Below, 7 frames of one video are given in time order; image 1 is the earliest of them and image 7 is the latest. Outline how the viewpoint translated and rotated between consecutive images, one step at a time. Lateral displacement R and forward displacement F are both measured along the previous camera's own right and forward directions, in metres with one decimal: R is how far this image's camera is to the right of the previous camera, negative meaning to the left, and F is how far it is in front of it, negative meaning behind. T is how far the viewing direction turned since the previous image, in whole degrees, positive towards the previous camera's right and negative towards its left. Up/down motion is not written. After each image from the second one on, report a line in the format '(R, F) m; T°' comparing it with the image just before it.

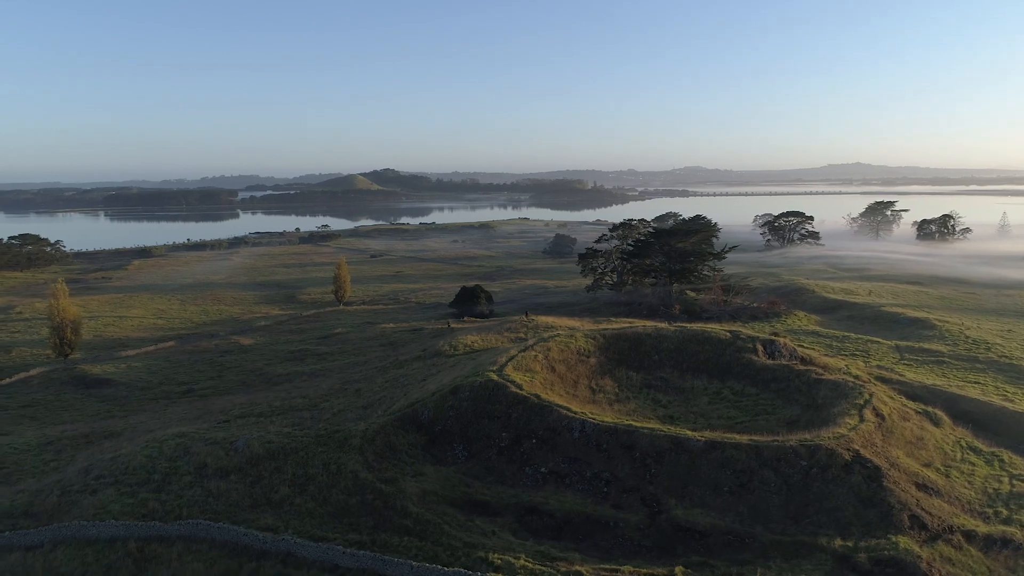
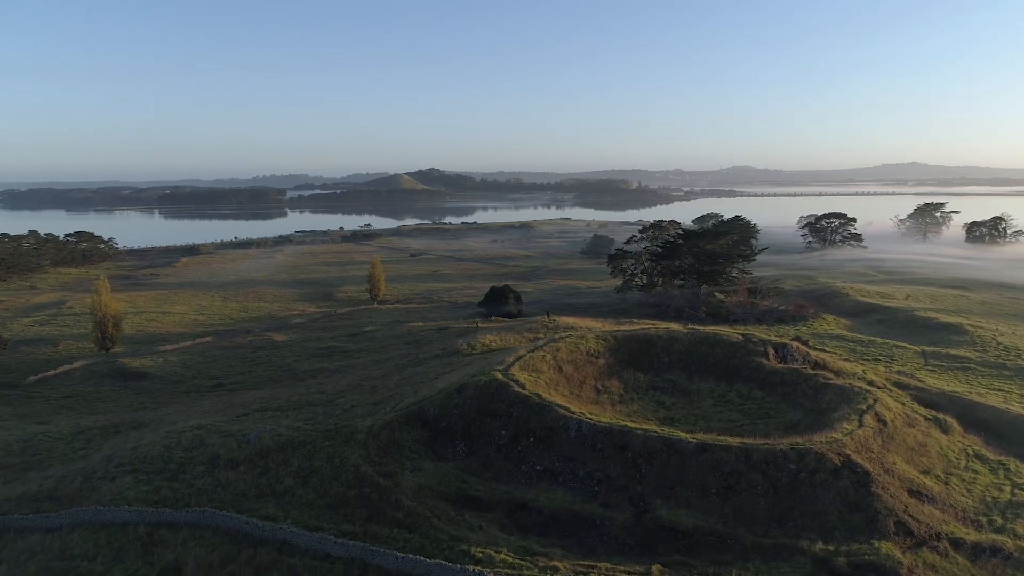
(+0.8, -0.2) m; -3°
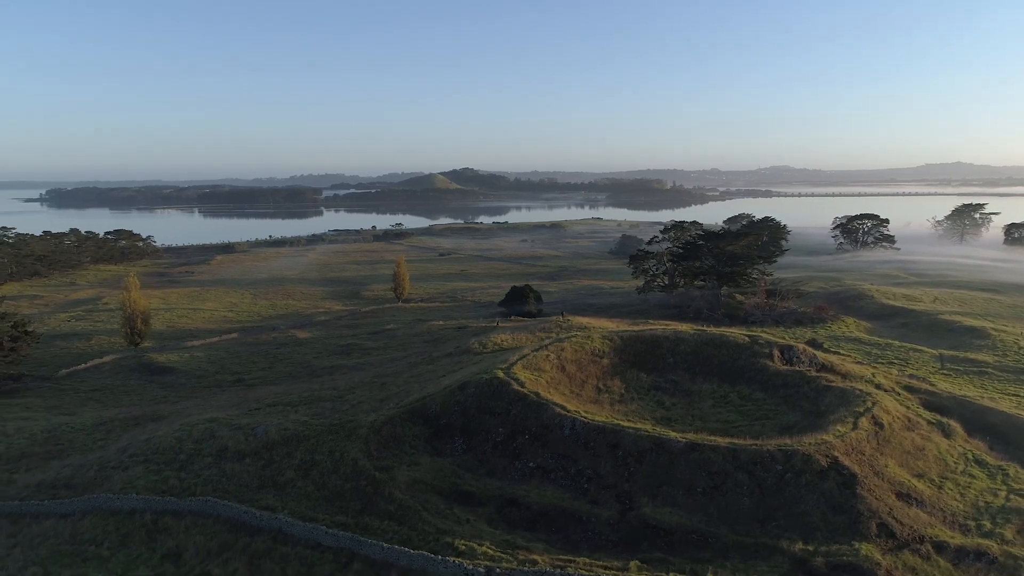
(+0.7, -0.2) m; -2°
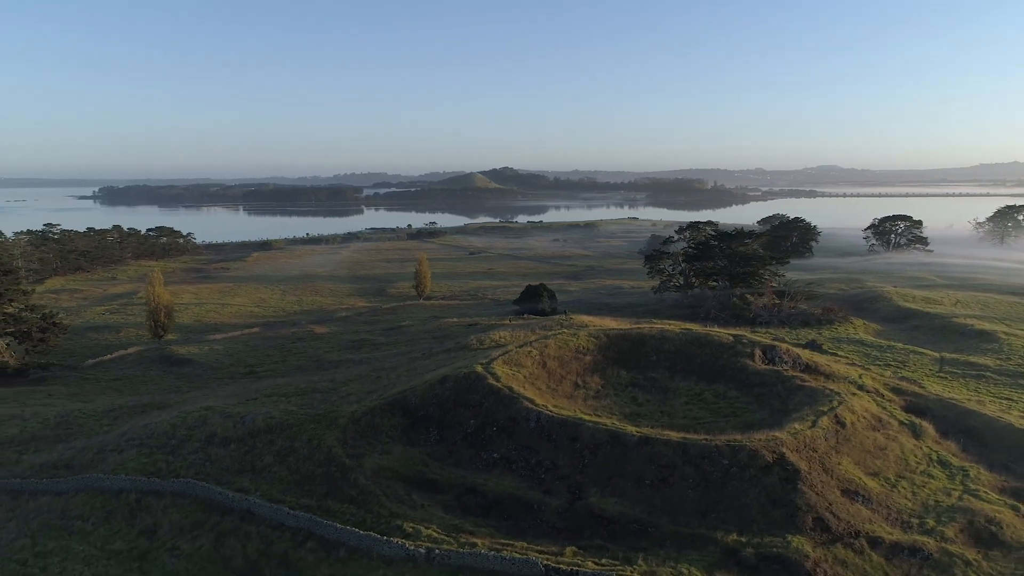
(+1.4, -0.4) m; -2°
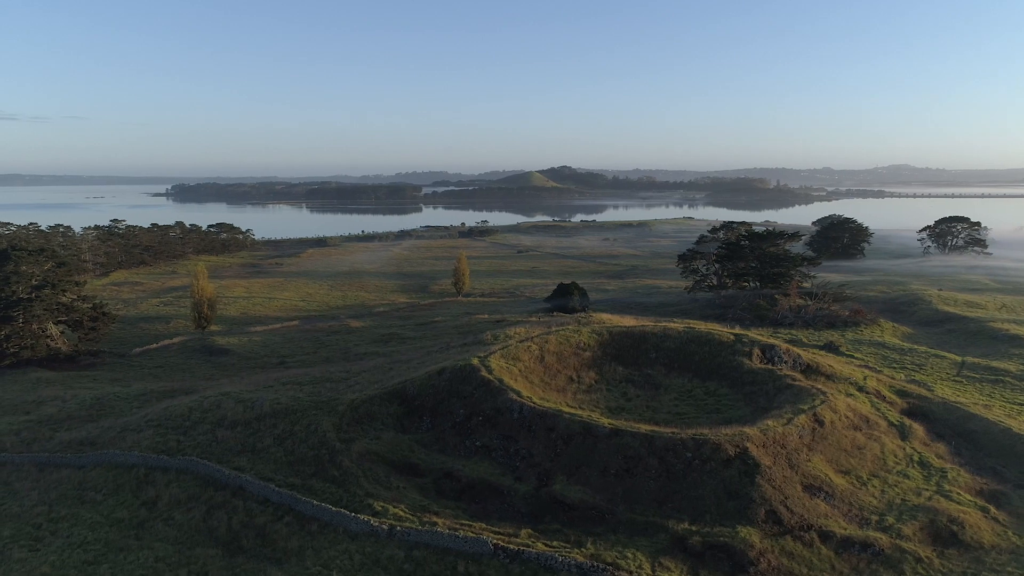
(+1.4, -0.4) m; -4°
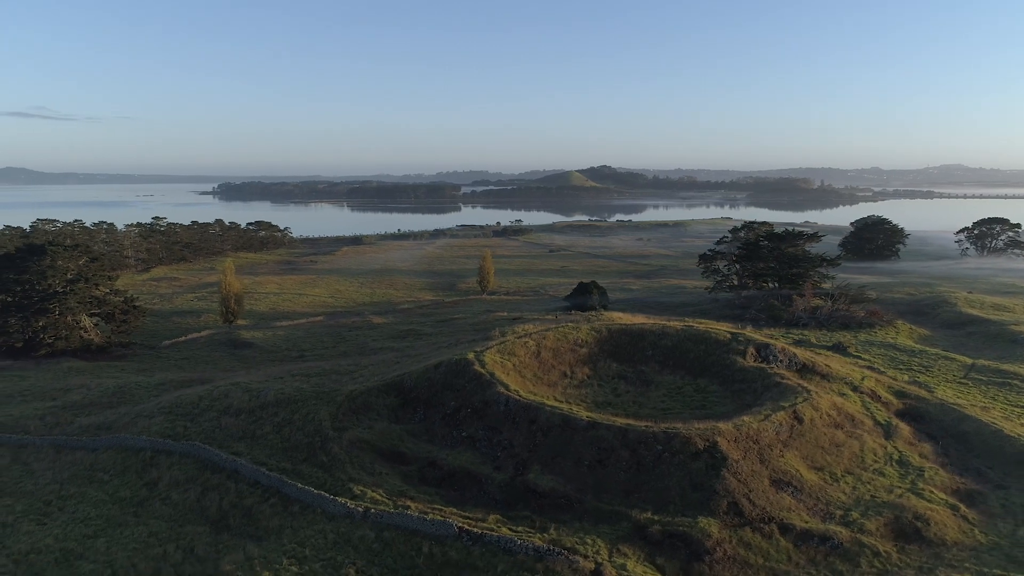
(+1.0, -0.4) m; -2°
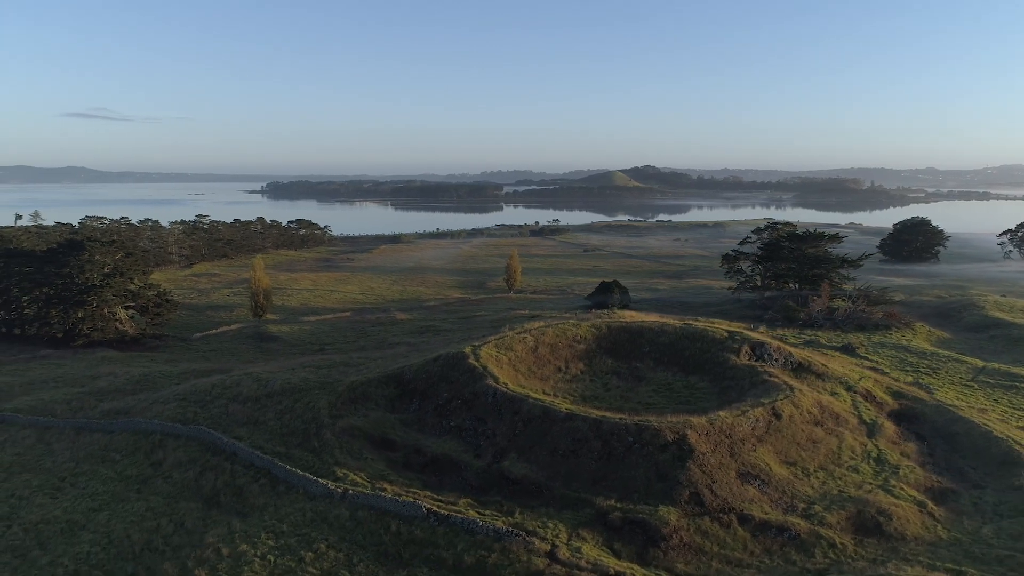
(+1.1, -0.5) m; -3°
